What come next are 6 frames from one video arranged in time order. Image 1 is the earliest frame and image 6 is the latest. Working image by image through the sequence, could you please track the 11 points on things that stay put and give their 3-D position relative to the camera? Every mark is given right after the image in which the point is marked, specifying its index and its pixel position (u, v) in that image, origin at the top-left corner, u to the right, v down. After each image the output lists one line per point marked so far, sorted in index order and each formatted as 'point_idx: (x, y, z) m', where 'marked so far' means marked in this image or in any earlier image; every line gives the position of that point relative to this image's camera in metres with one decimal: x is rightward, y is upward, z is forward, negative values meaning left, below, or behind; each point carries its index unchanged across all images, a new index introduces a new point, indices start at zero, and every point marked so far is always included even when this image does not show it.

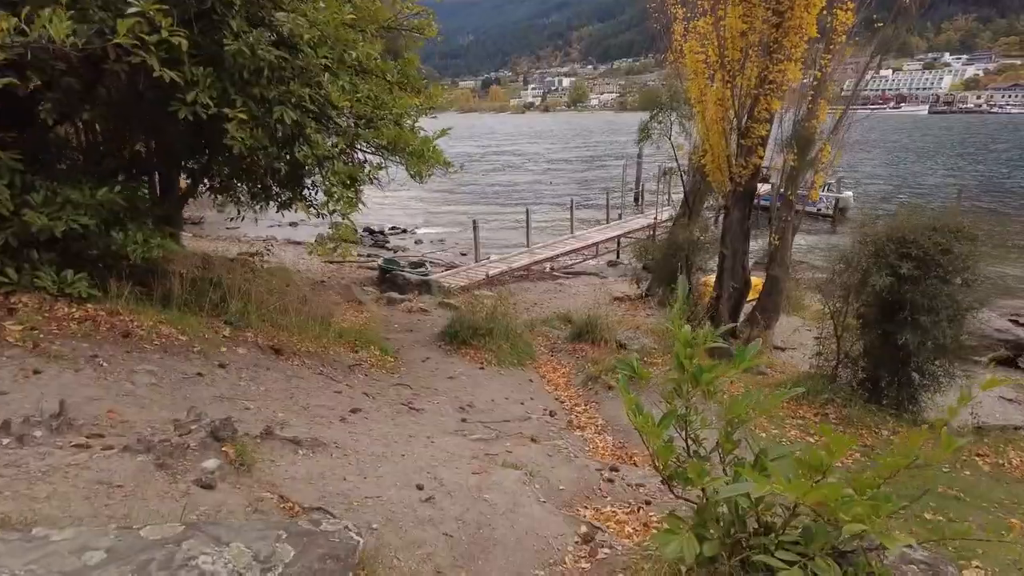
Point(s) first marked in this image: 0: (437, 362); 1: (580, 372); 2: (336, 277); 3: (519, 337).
0: (-1.1, -1.1, +9.3) m
1: (+1.0, -1.2, +9.6) m
2: (-5.3, +0.3, +19.6) m
3: (+0.1, -0.8, +10.3) m
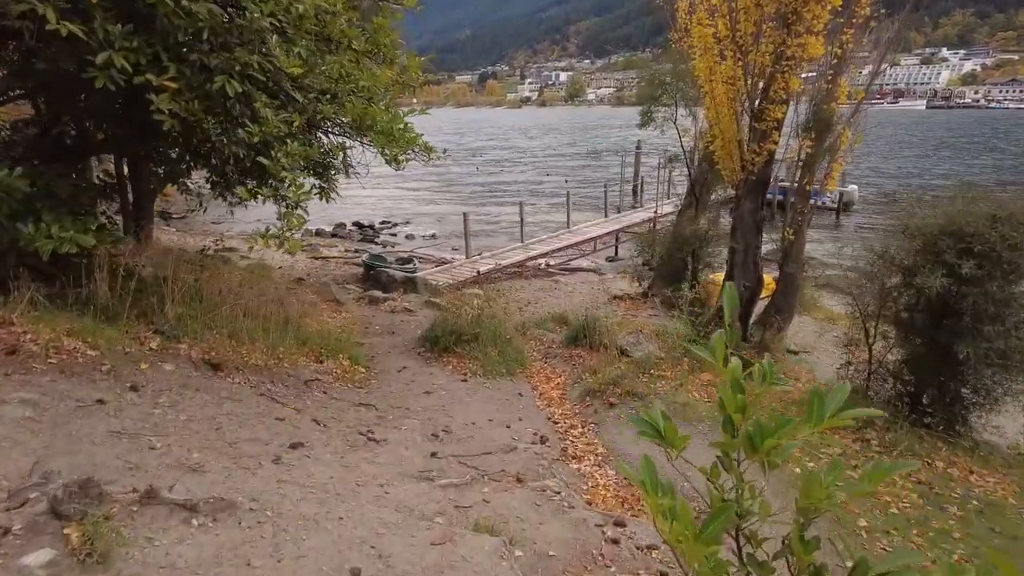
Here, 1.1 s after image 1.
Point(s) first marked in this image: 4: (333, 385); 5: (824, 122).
0: (-1.2, -1.1, +8.2) m
1: (+0.9, -1.3, +8.5) m
2: (-5.5, +0.4, +18.5) m
3: (0.0, -0.8, +9.3) m
4: (-1.9, -1.0, +6.8) m
5: (+5.1, +2.7, +10.7) m
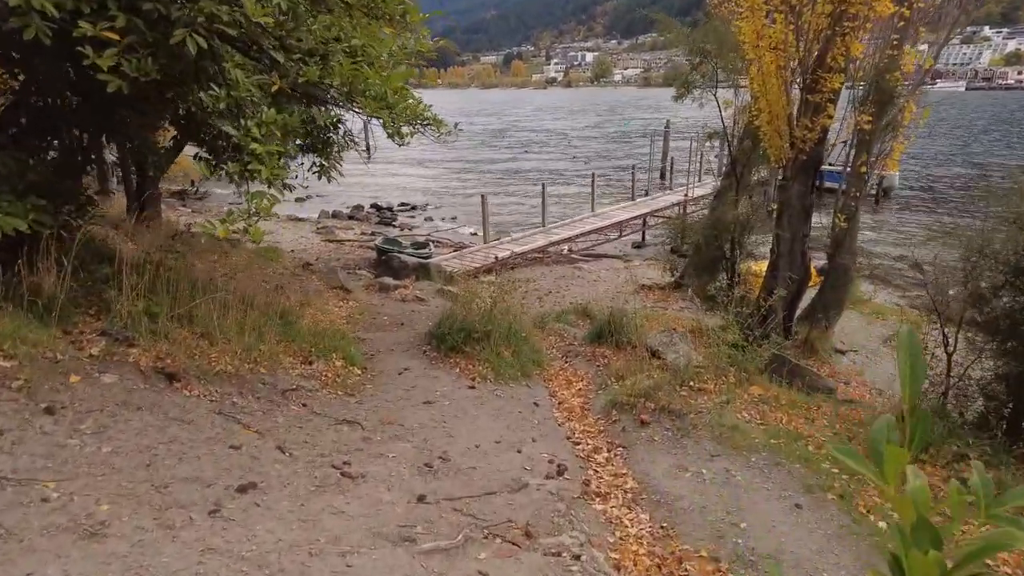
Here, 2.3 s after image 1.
0: (-1.1, -1.0, +7.3) m
1: (+1.0, -1.2, +7.4) m
2: (-4.9, +0.8, +17.6) m
3: (+0.2, -0.7, +8.2) m
4: (-1.7, -1.0, +5.8) m
5: (+5.4, +2.8, +9.4) m
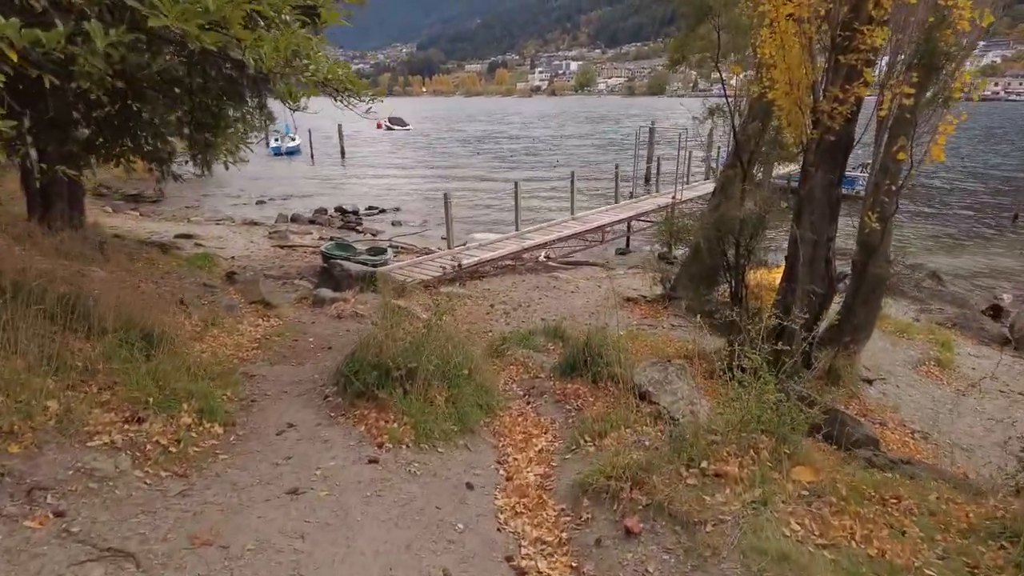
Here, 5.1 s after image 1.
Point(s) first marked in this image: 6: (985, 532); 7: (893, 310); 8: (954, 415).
0: (-1.6, -1.2, +5.0) m
1: (+0.5, -1.4, +5.2) m
2: (-5.7, +0.5, +15.3) m
3: (-0.4, -0.8, +6.0) m
4: (-2.3, -1.1, +3.6) m
5: (+4.8, +2.6, +7.4) m
6: (+2.7, -1.4, +3.8) m
7: (+7.6, -0.4, +13.1) m
8: (+6.0, -1.7, +8.9) m
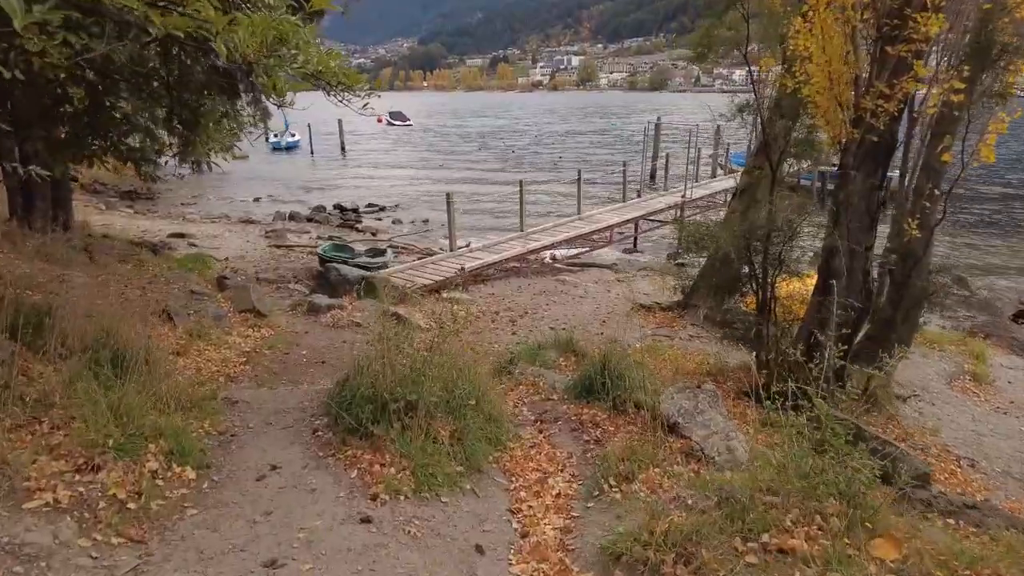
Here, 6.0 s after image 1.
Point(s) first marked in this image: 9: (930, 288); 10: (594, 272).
0: (-1.5, -1.3, +4.4) m
1: (+0.6, -1.5, +4.6) m
2: (-5.6, +0.4, +14.6) m
3: (-0.3, -1.0, +5.4) m
4: (-2.2, -1.3, +2.9) m
5: (+4.9, +2.5, +6.7) m
6: (+2.8, -1.6, +3.1) m
7: (+7.7, -0.6, +12.4) m
8: (+6.1, -1.9, +8.2) m
9: (+5.1, 0.0, +7.9) m
10: (+2.0, +0.4, +15.9) m
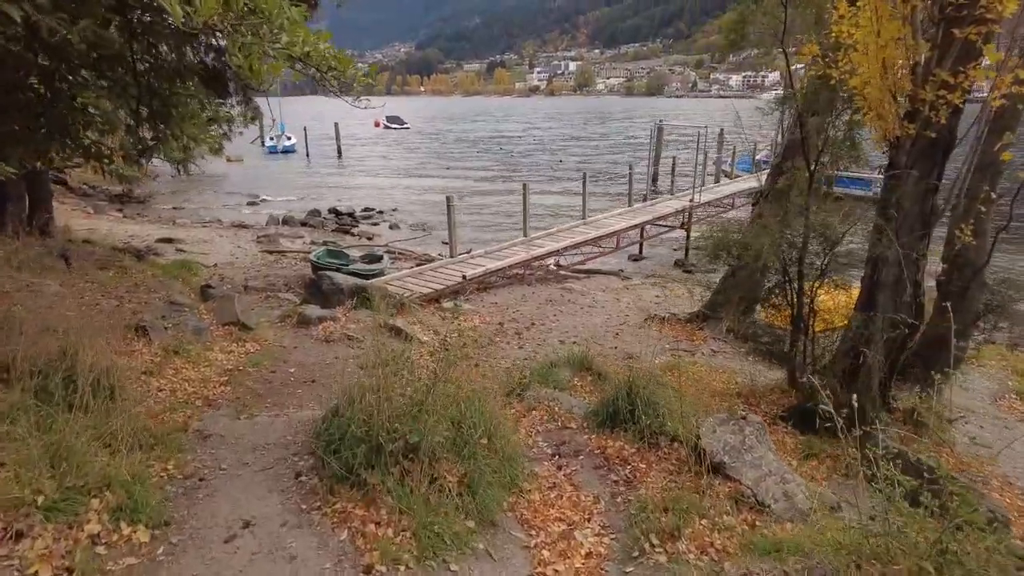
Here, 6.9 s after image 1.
0: (-1.4, -1.4, +3.6) m
1: (+0.7, -1.6, +3.8) m
2: (-5.5, +0.2, +13.8) m
3: (-0.2, -1.1, +4.6) m
4: (-2.0, -1.4, +2.1) m
5: (+5.0, +2.3, +6.0) m
6: (+2.9, -1.7, +2.3) m
7: (+7.8, -0.7, +11.7) m
8: (+6.2, -2.0, +7.4) m
9: (+5.2, -0.2, +7.1) m
10: (+2.1, +0.2, +15.1) m
